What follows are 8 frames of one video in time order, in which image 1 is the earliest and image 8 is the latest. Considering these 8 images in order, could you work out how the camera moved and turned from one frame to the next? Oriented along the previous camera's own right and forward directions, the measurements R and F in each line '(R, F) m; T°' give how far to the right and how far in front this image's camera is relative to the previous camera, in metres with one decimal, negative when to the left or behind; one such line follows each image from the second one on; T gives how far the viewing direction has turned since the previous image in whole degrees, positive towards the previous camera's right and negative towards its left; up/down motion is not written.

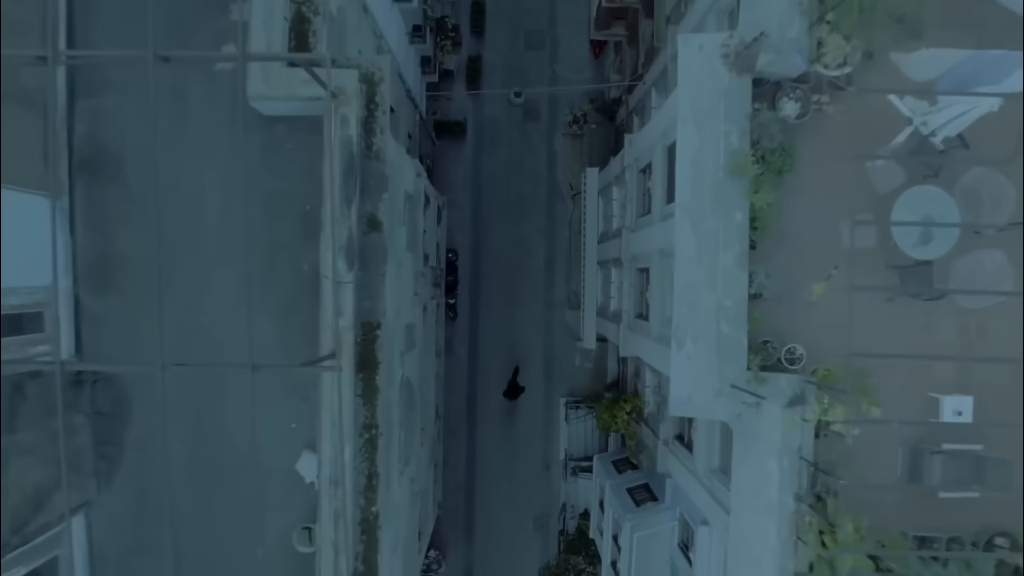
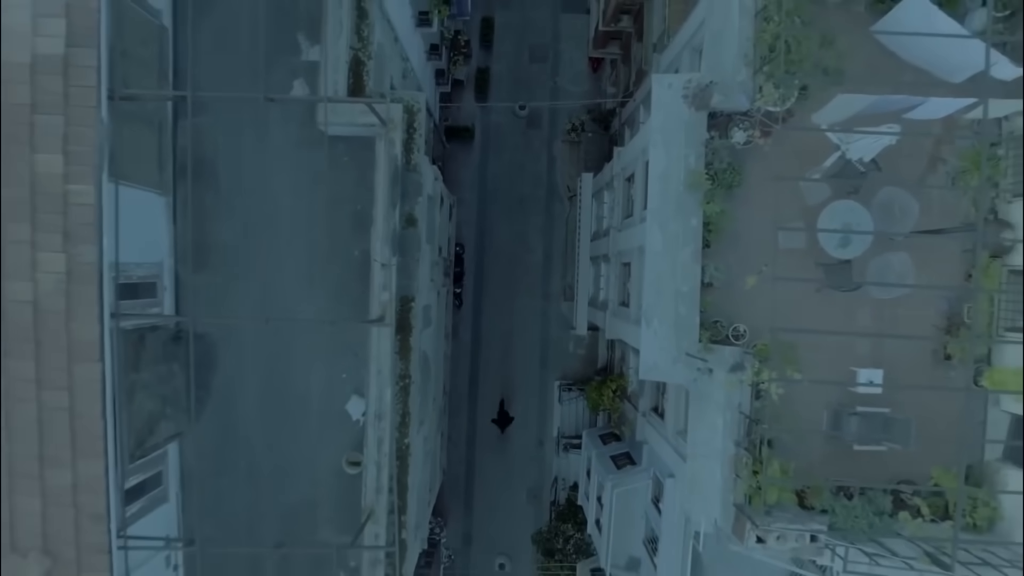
(-0.1, -1.7) m; 0°
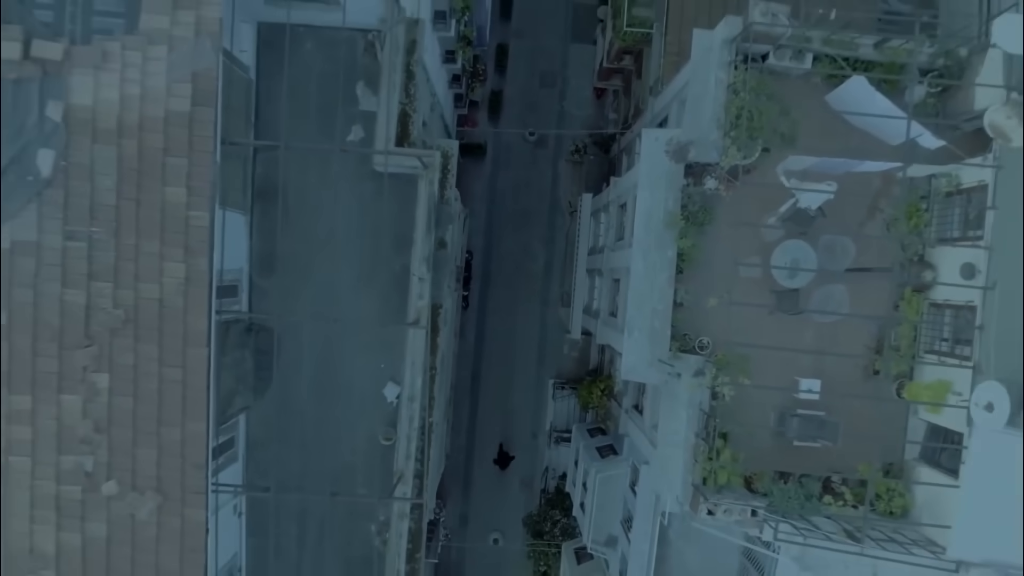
(-0.2, -1.8) m; 0°
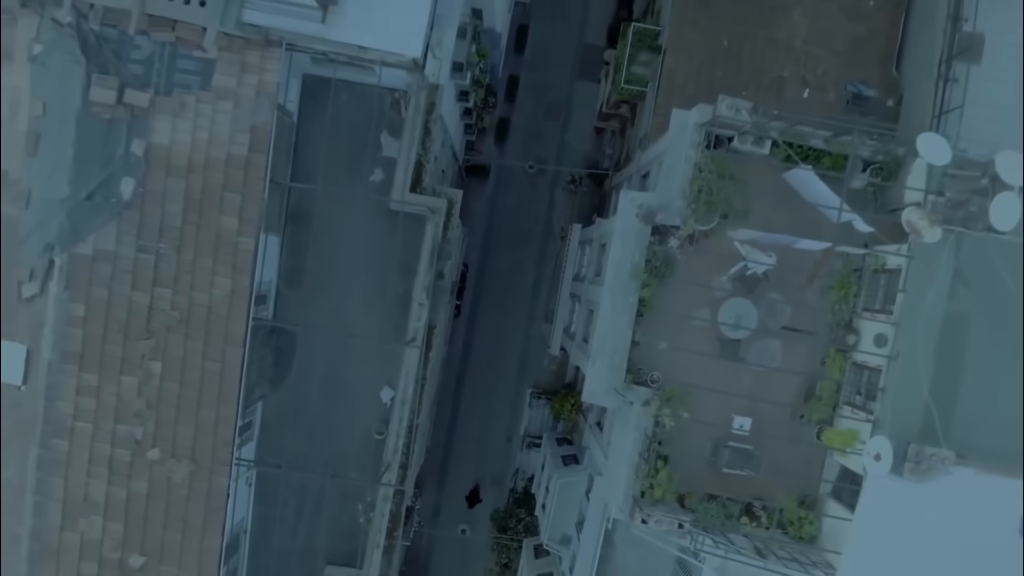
(+0.1, -1.8) m; 0°
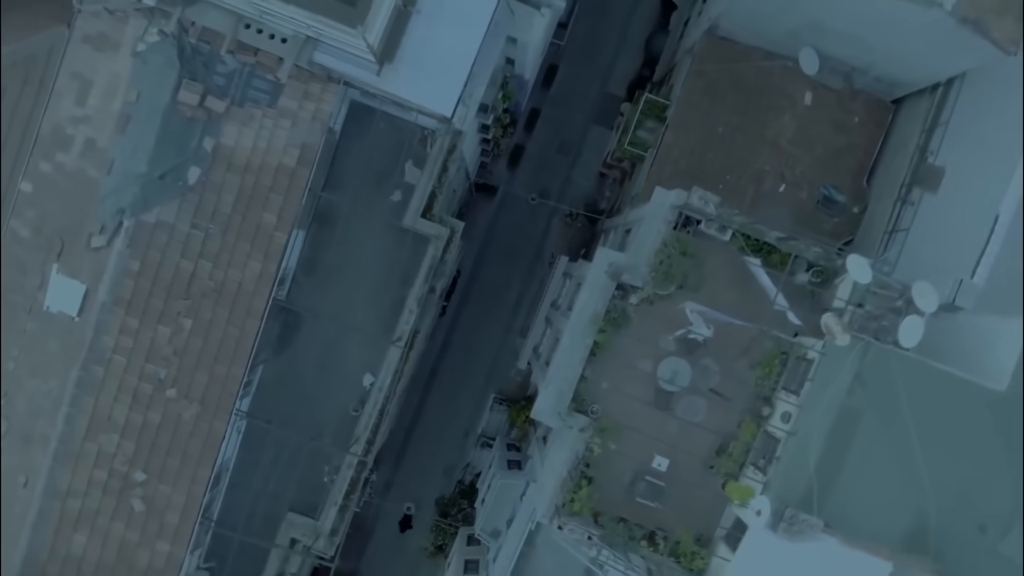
(+0.2, -2.0) m; +1°
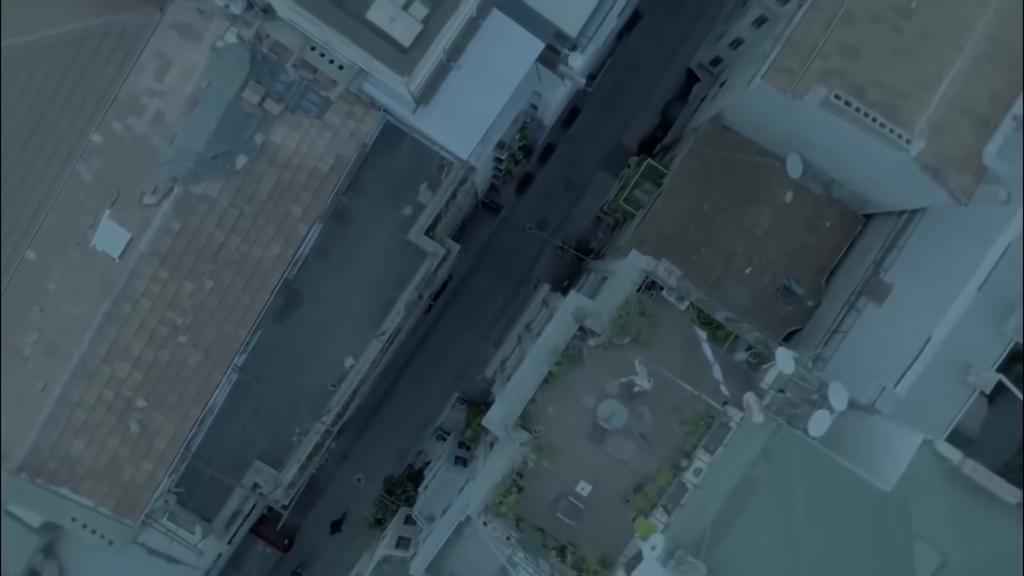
(+0.3, -1.9) m; 0°
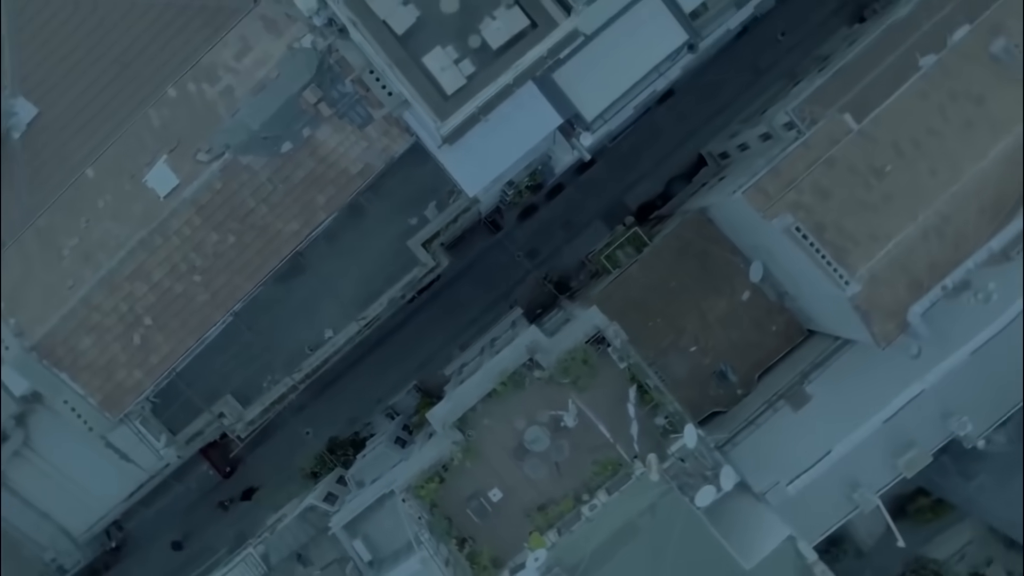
(+0.4, -2.3) m; 0°
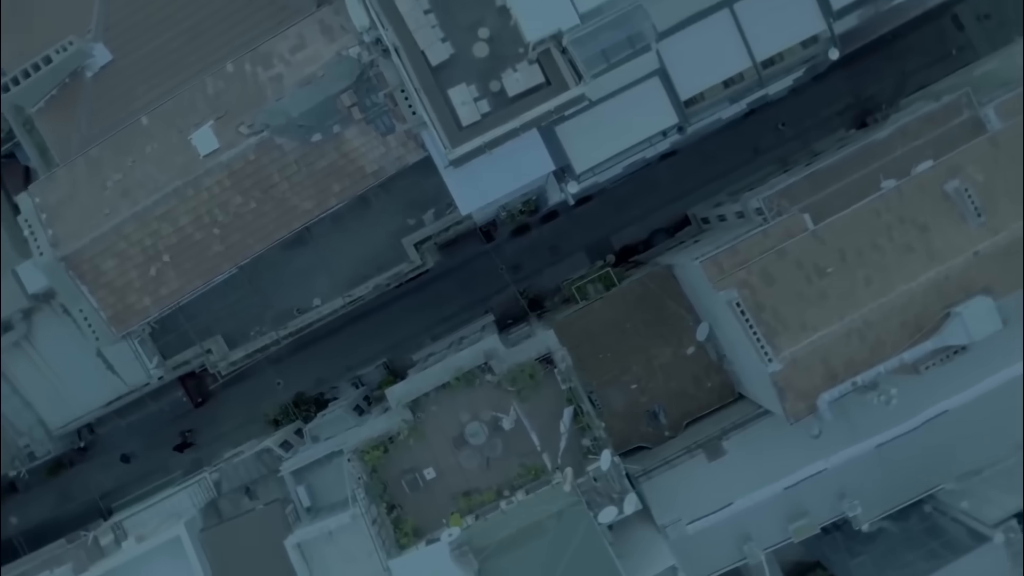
(+0.6, -2.4) m; 0°
